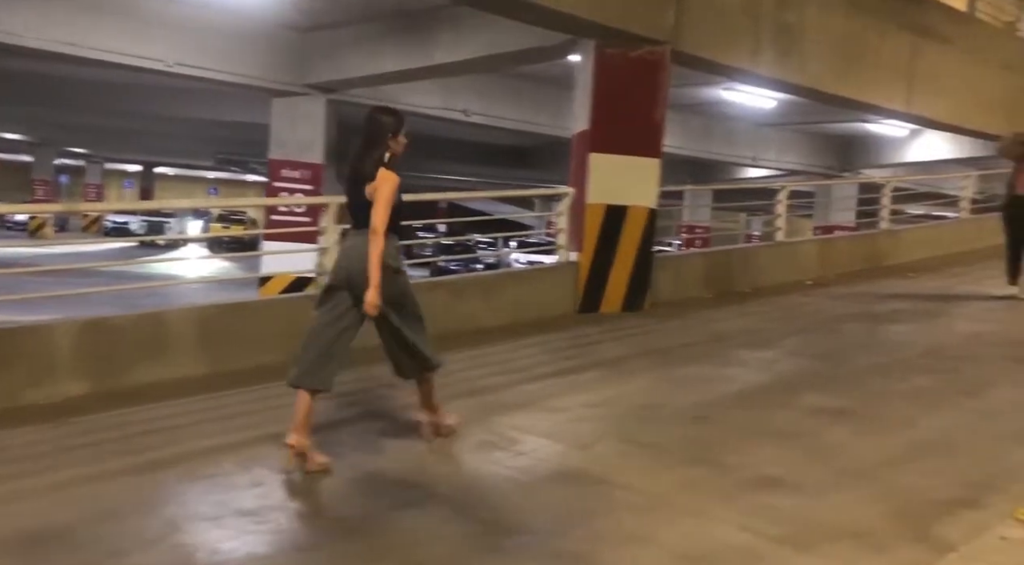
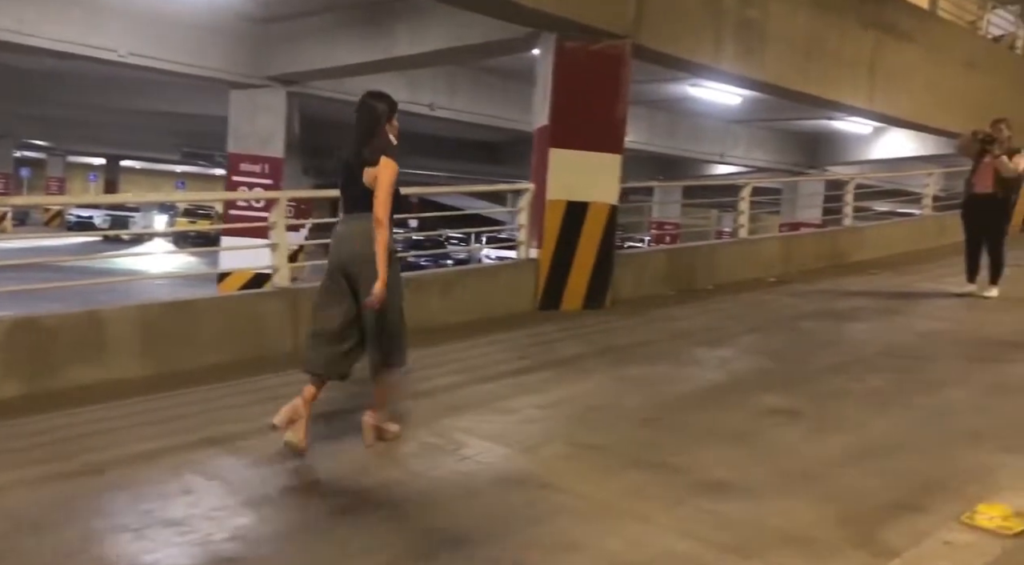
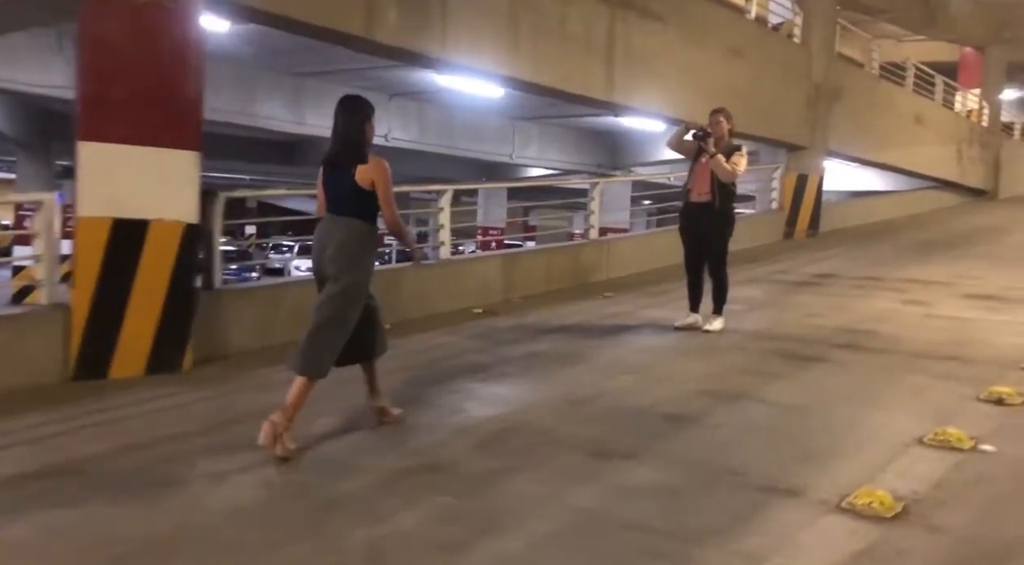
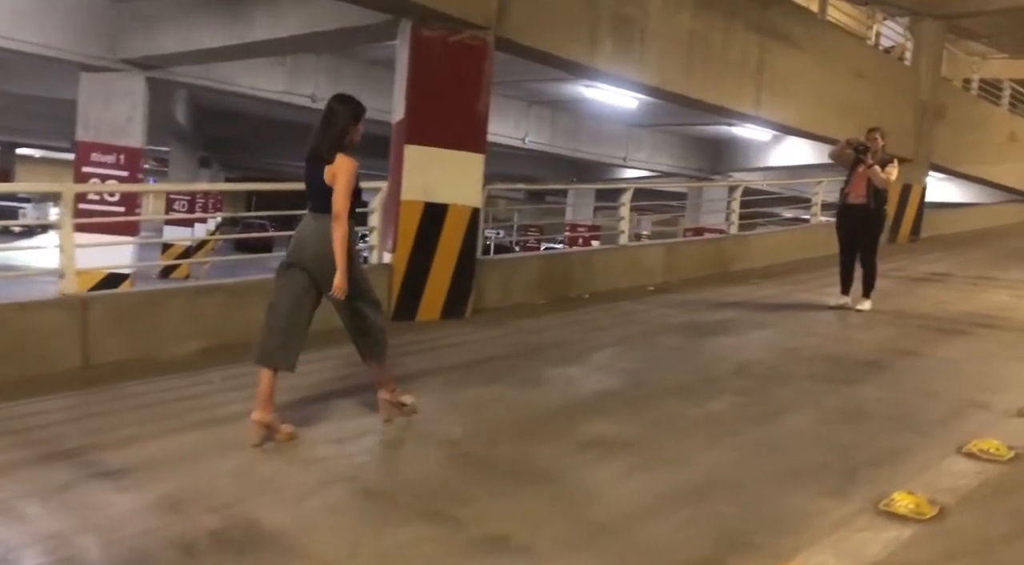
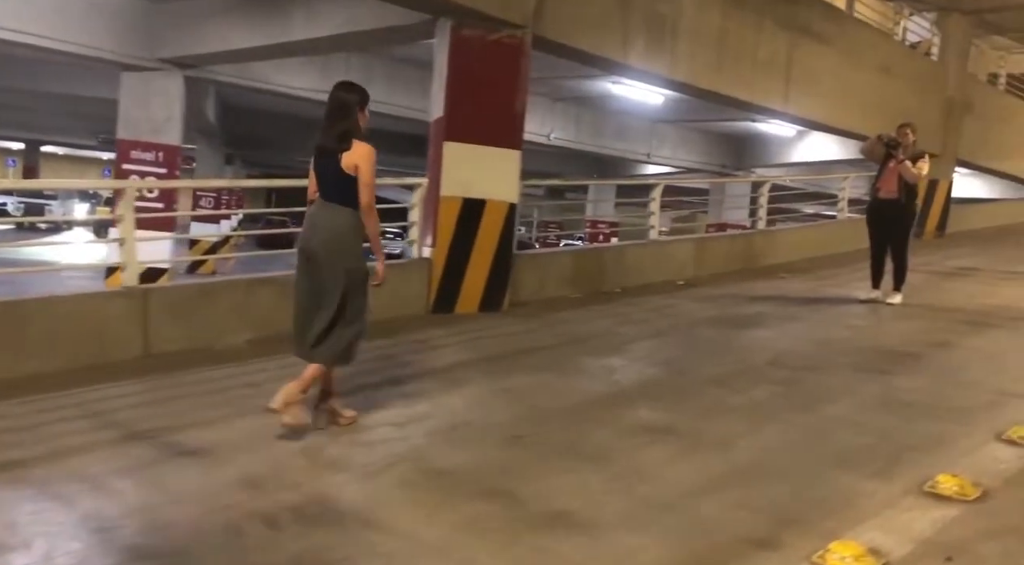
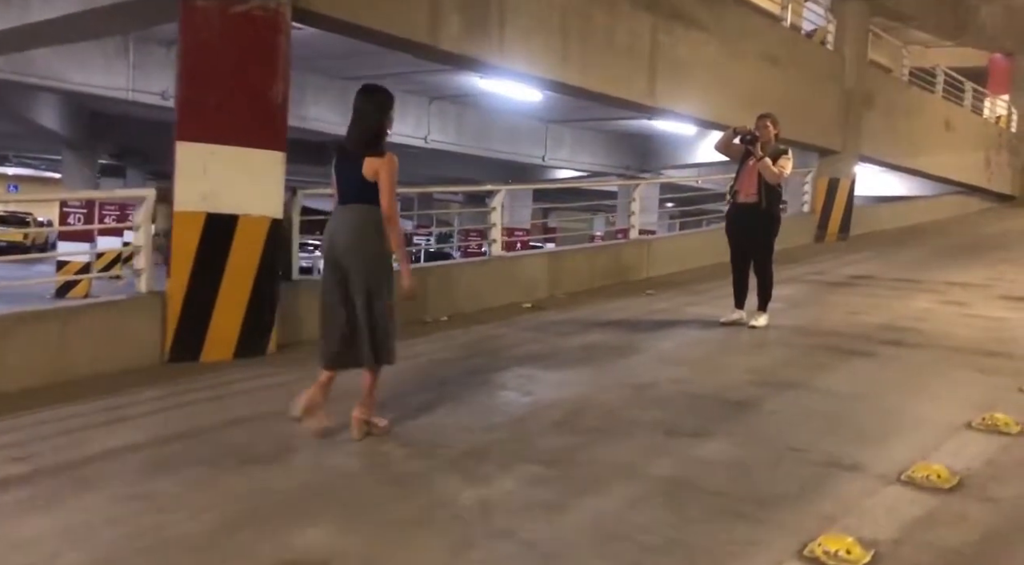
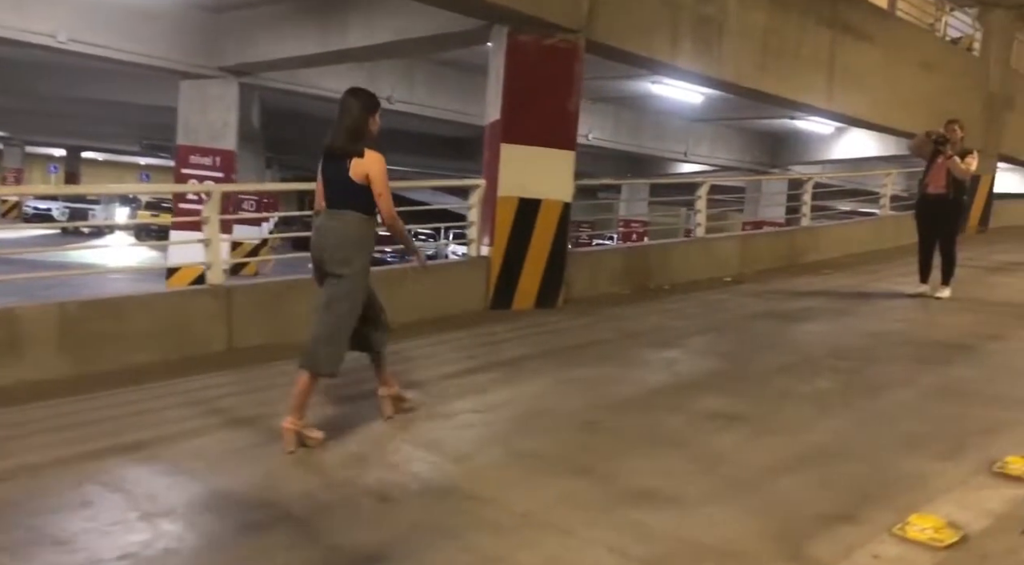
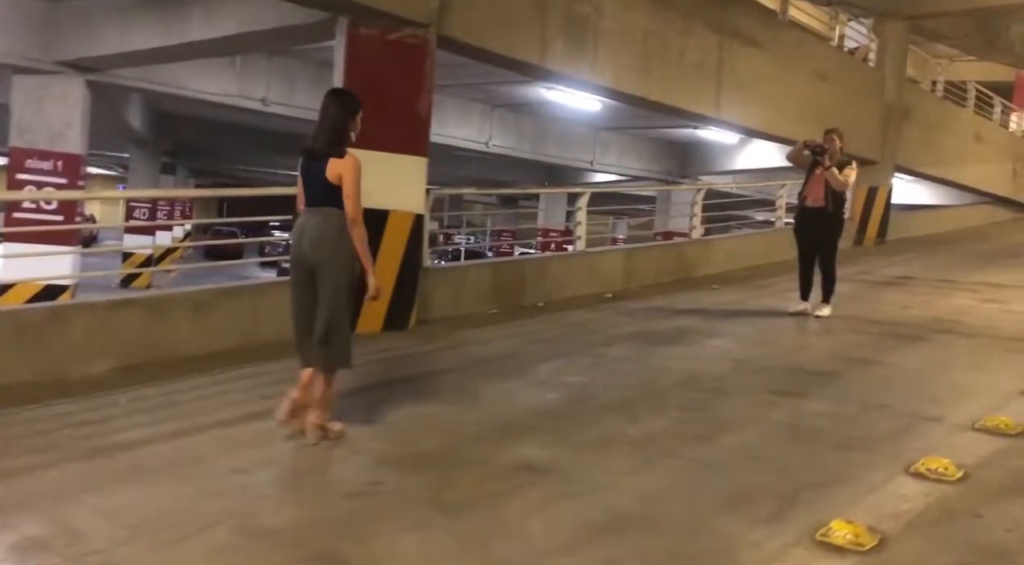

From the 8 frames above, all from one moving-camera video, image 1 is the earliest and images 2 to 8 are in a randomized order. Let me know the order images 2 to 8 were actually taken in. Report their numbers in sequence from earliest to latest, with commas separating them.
2, 7, 5, 4, 8, 6, 3
